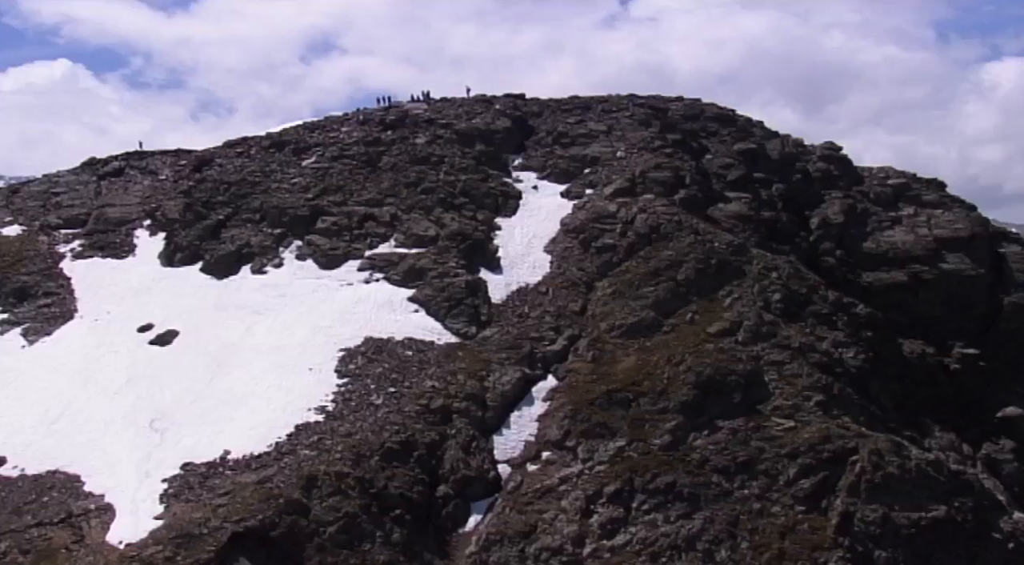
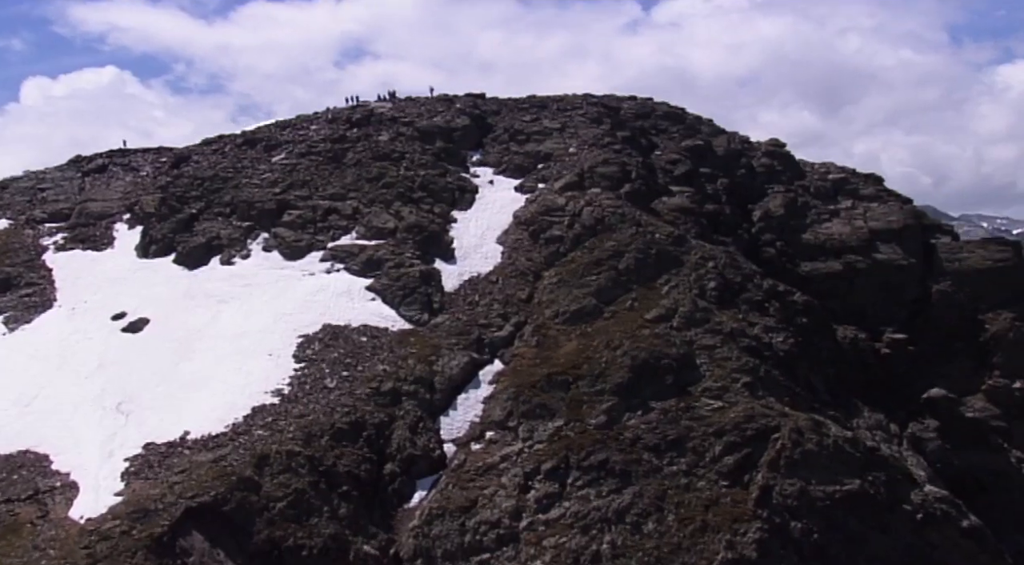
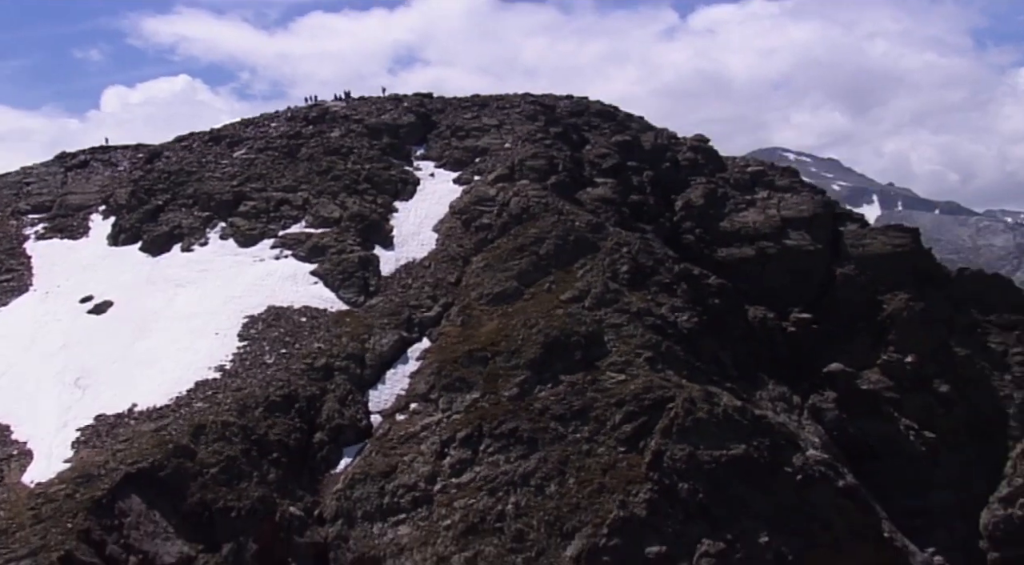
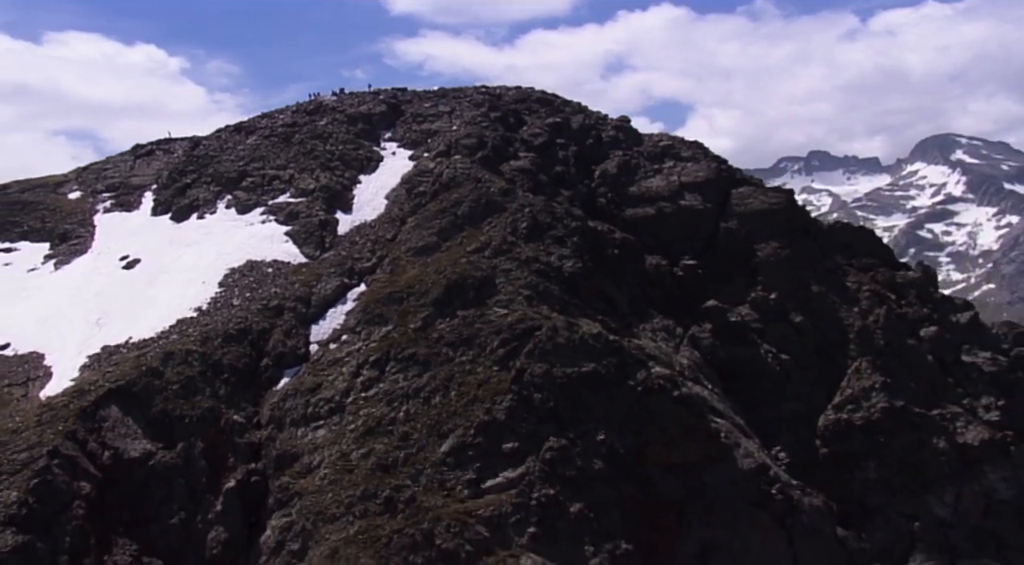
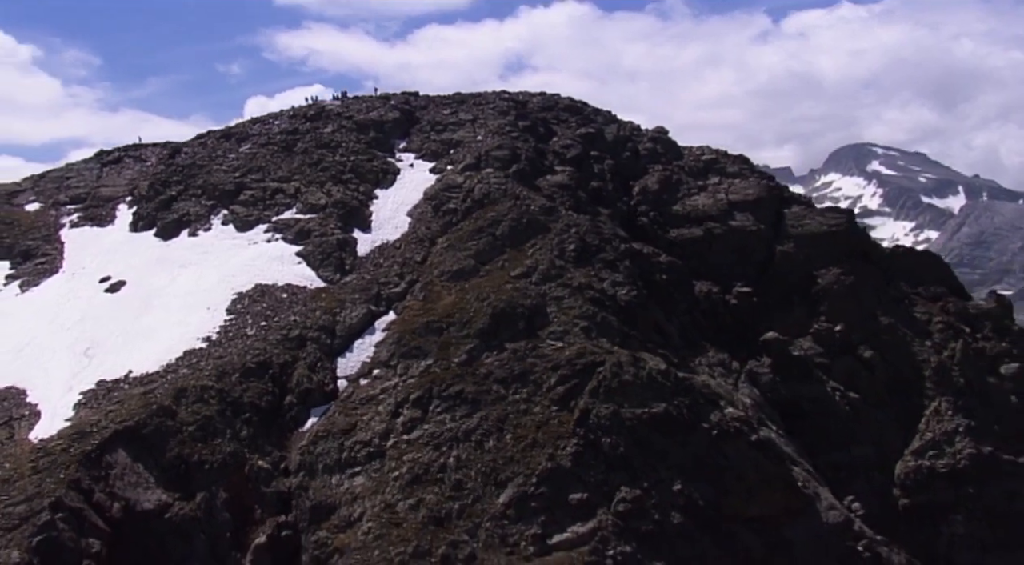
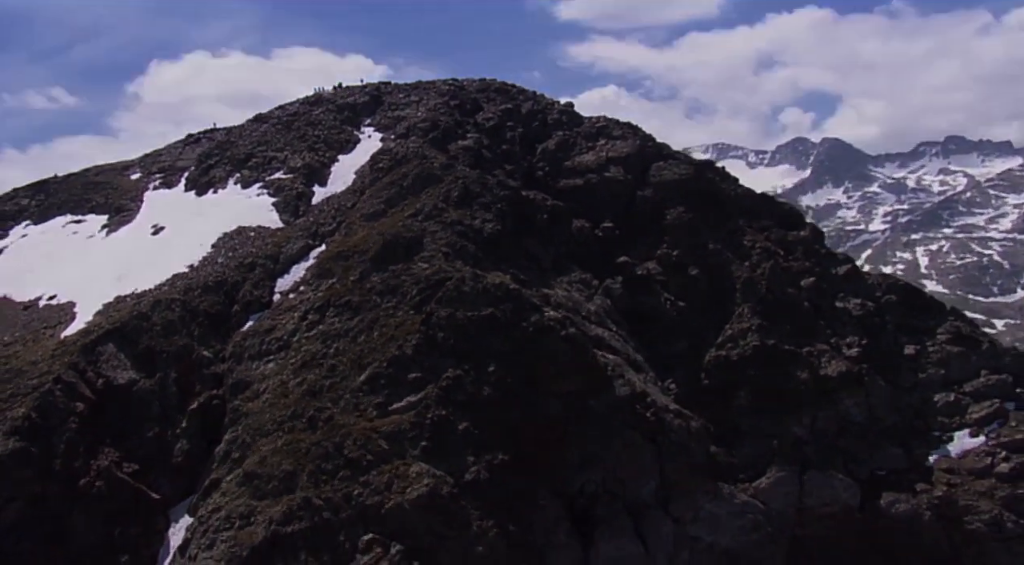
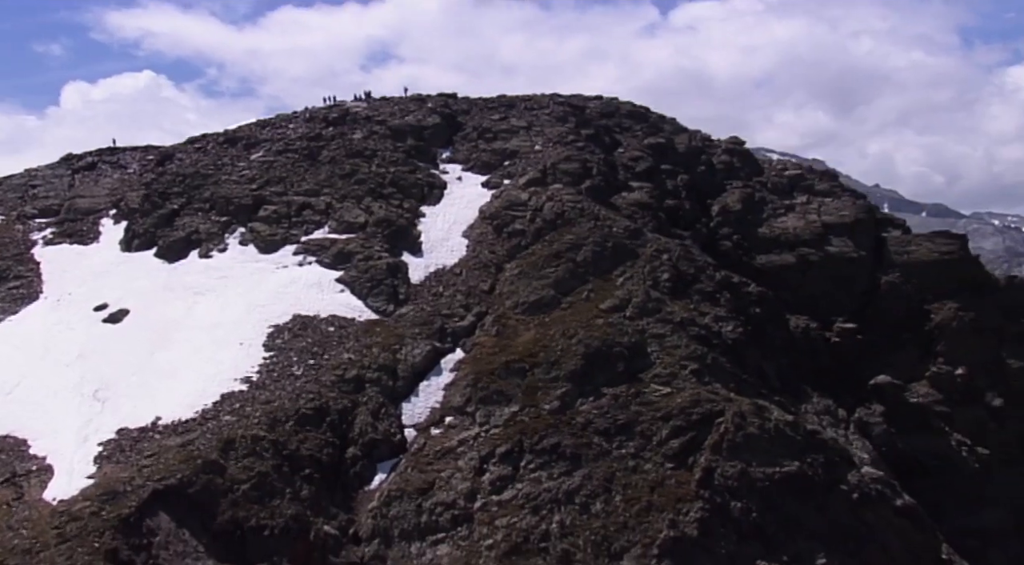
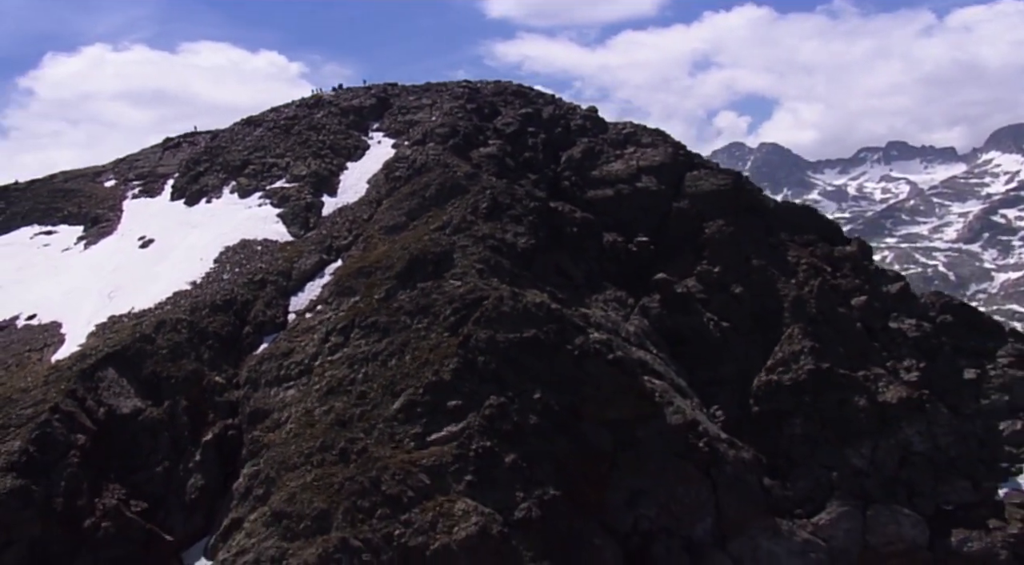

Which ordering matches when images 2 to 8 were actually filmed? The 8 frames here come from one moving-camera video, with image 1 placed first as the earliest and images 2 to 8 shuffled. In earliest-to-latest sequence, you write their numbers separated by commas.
2, 7, 3, 5, 4, 8, 6
